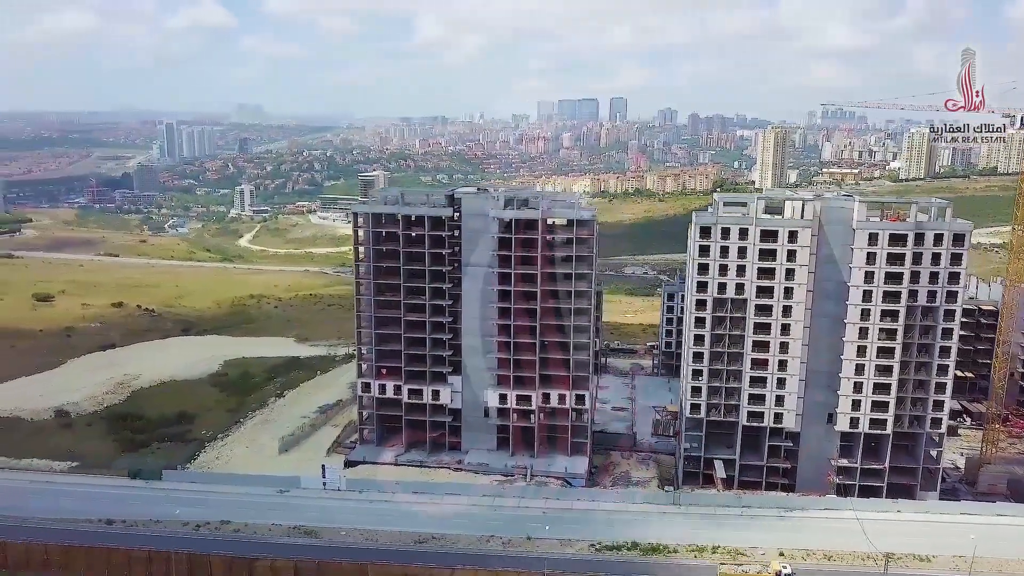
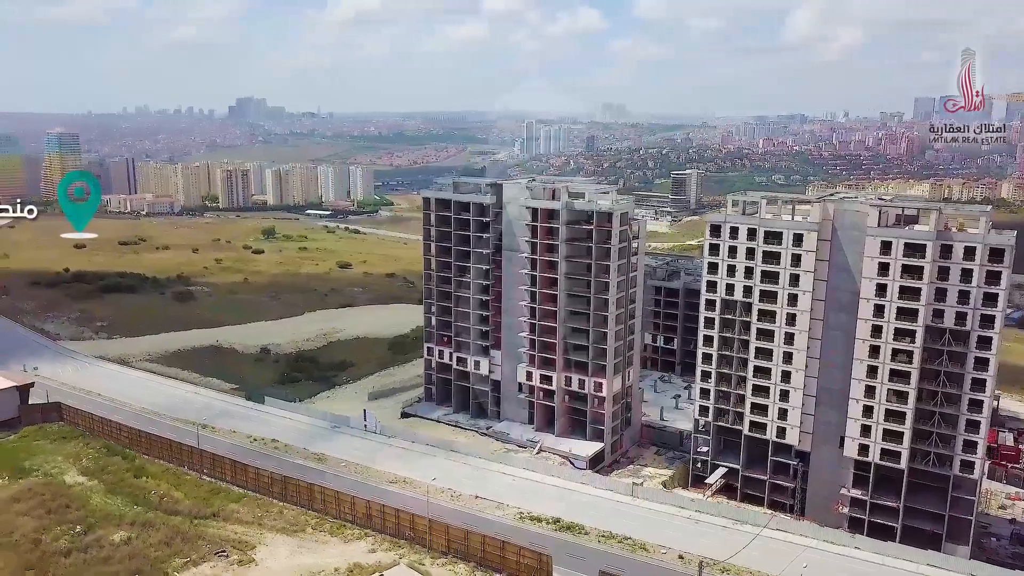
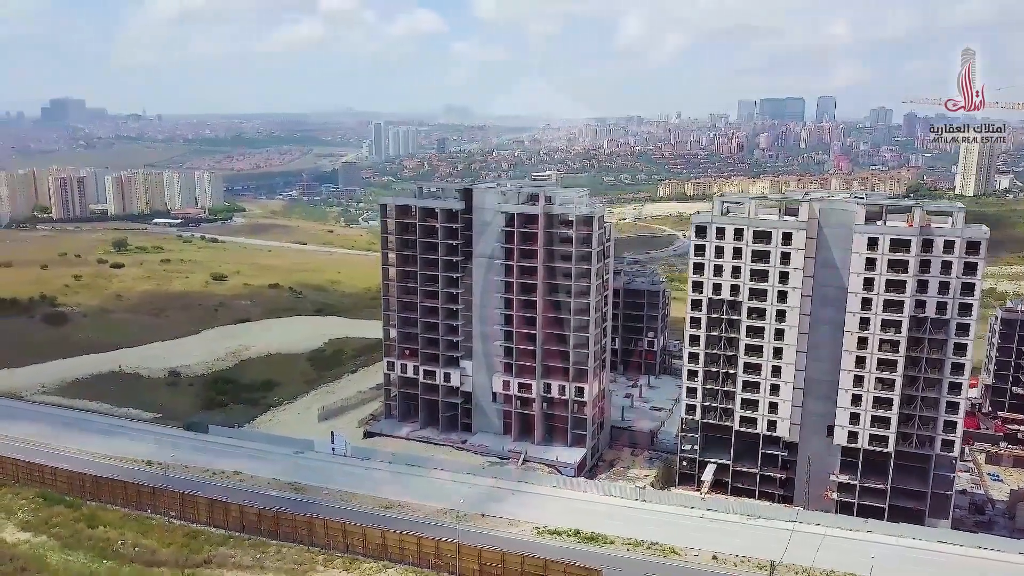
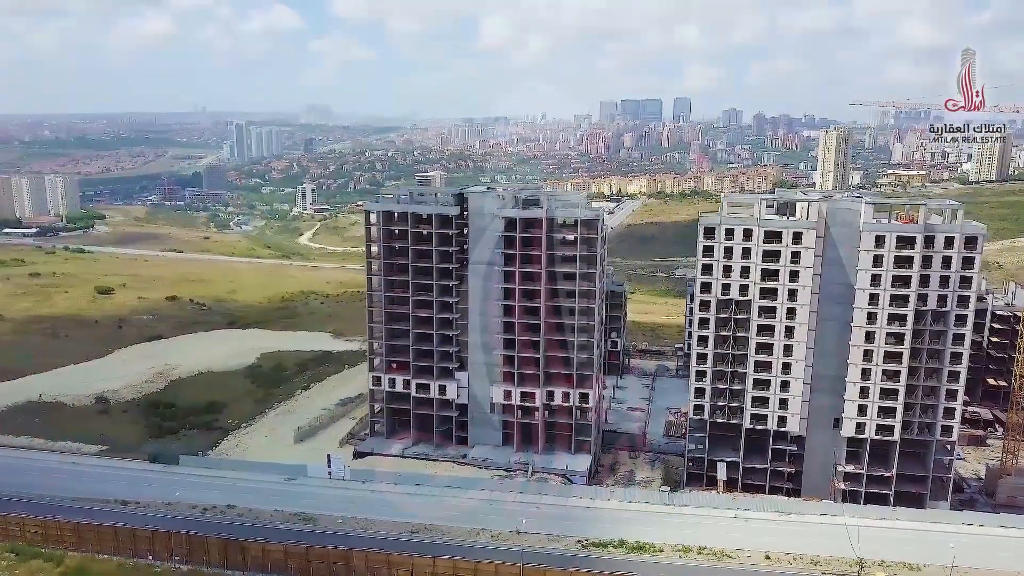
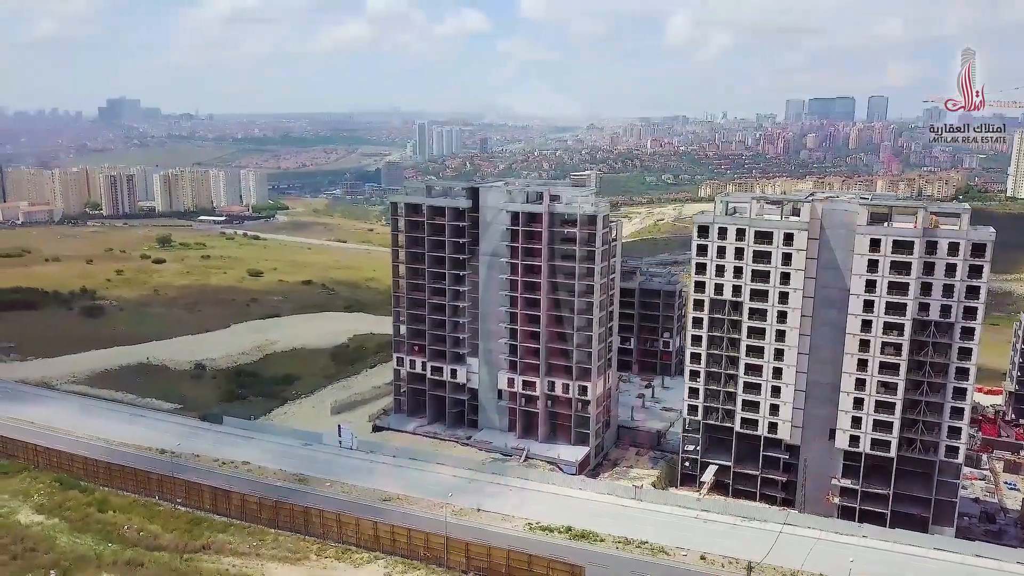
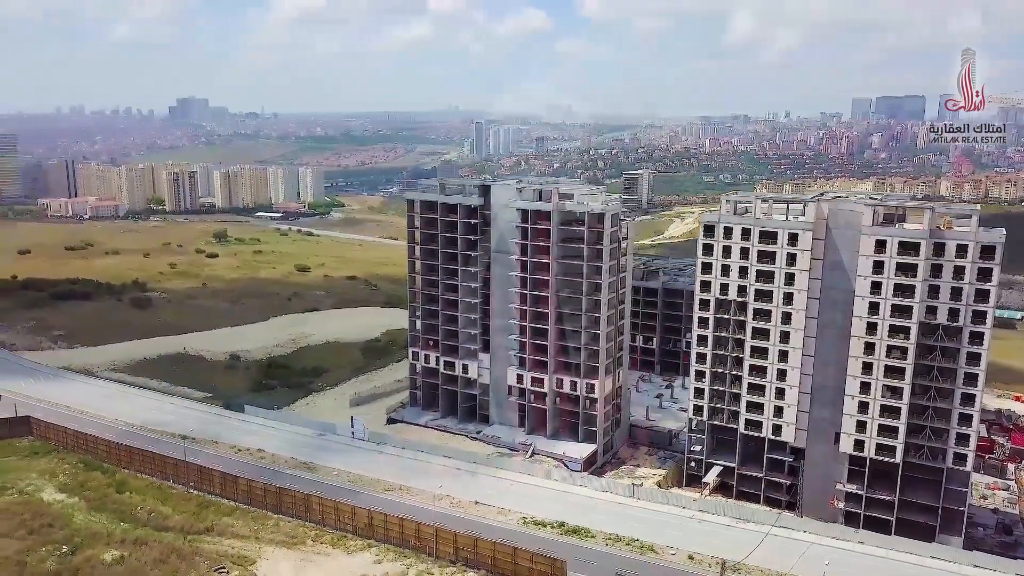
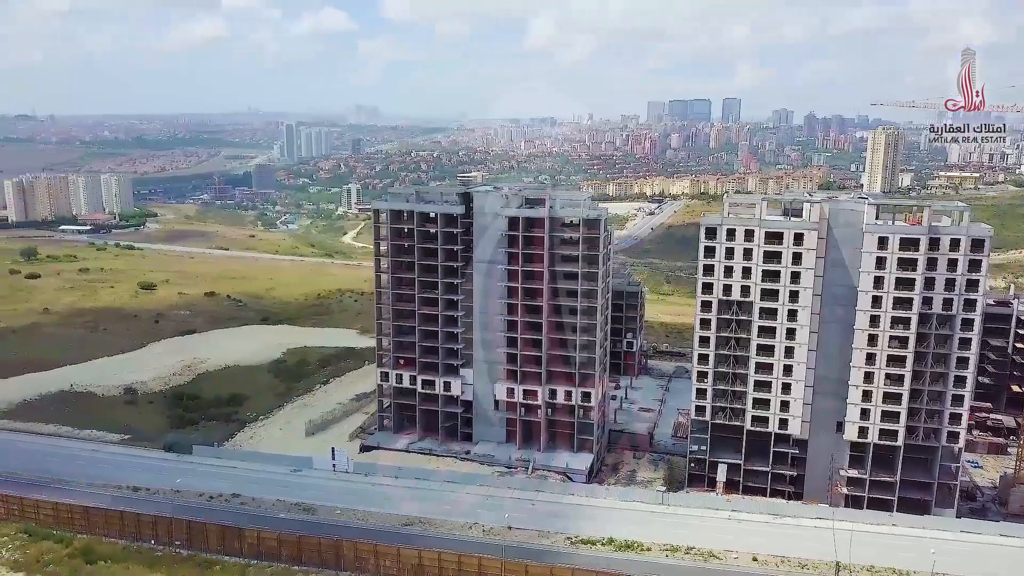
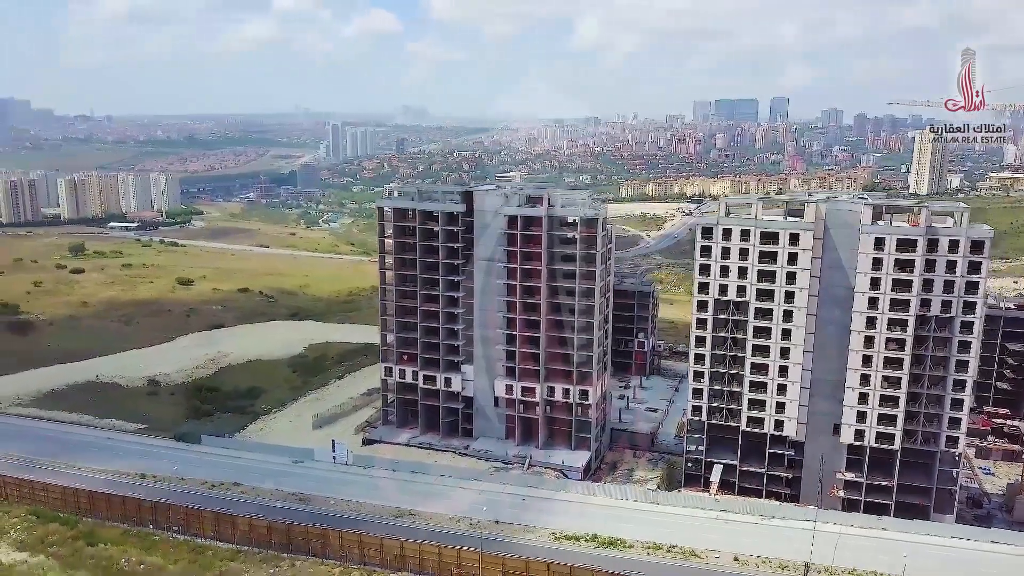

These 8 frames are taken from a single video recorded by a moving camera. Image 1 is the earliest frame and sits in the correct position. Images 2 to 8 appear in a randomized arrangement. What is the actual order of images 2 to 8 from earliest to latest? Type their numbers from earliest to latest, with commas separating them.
4, 7, 8, 3, 5, 6, 2
